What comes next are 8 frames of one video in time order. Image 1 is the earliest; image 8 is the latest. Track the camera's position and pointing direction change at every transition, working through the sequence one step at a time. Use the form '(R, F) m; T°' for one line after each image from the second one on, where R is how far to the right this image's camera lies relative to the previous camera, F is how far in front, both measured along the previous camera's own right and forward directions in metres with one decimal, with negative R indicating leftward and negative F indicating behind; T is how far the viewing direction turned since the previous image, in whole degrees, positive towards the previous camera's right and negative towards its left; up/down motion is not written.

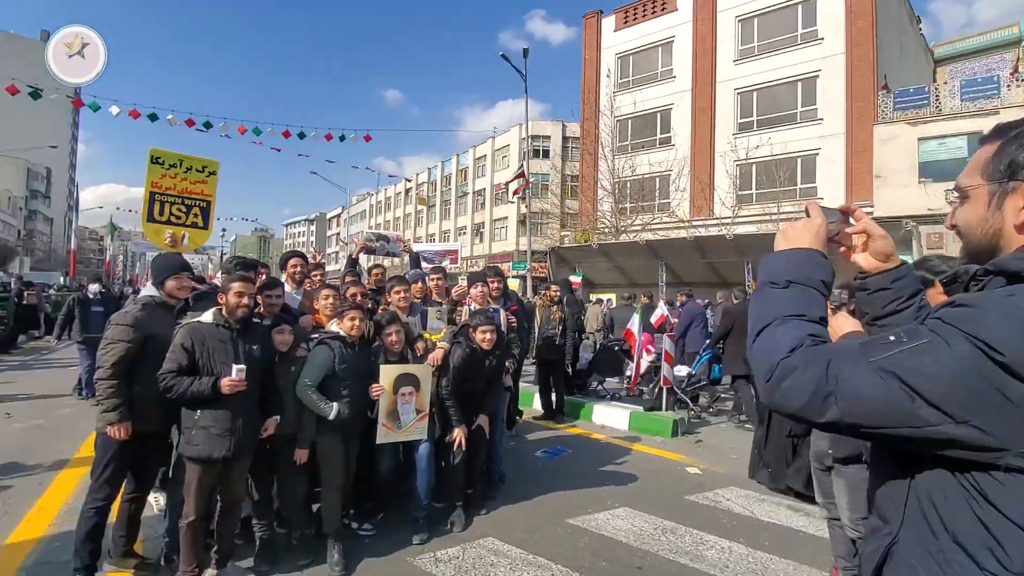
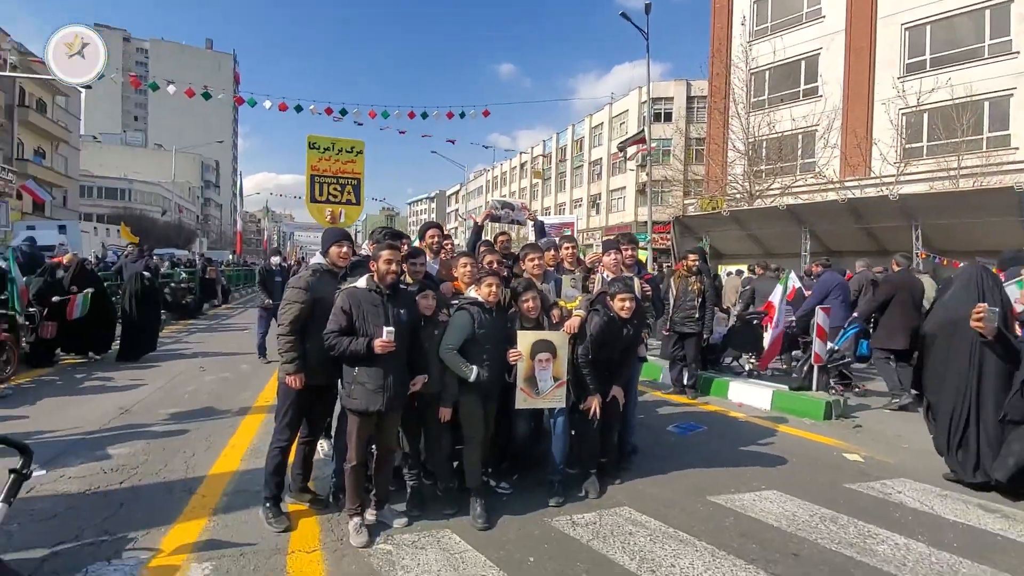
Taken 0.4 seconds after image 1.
(-0.2, +0.1) m; -13°
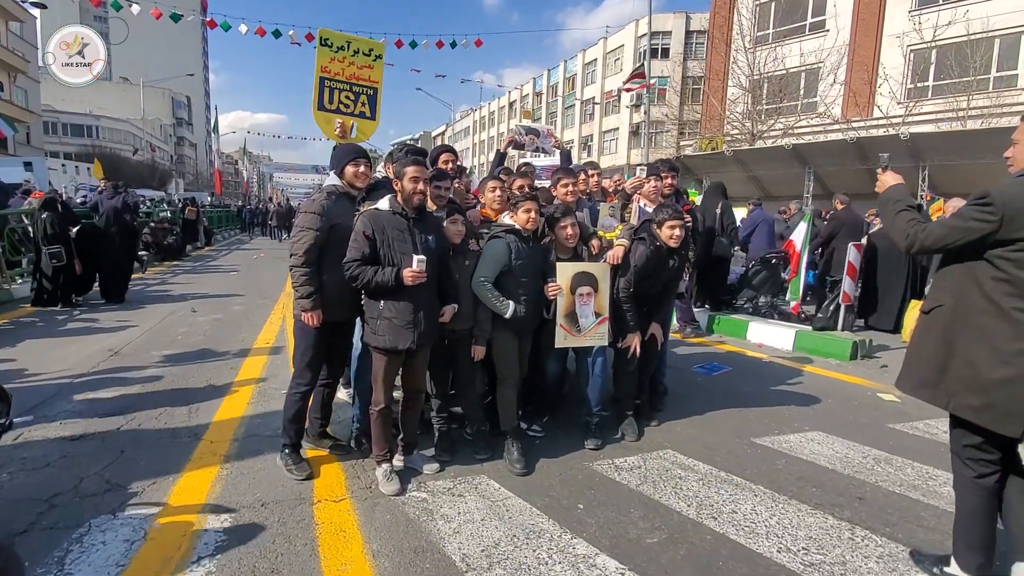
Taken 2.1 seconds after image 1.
(-0.4, +0.5) m; +2°
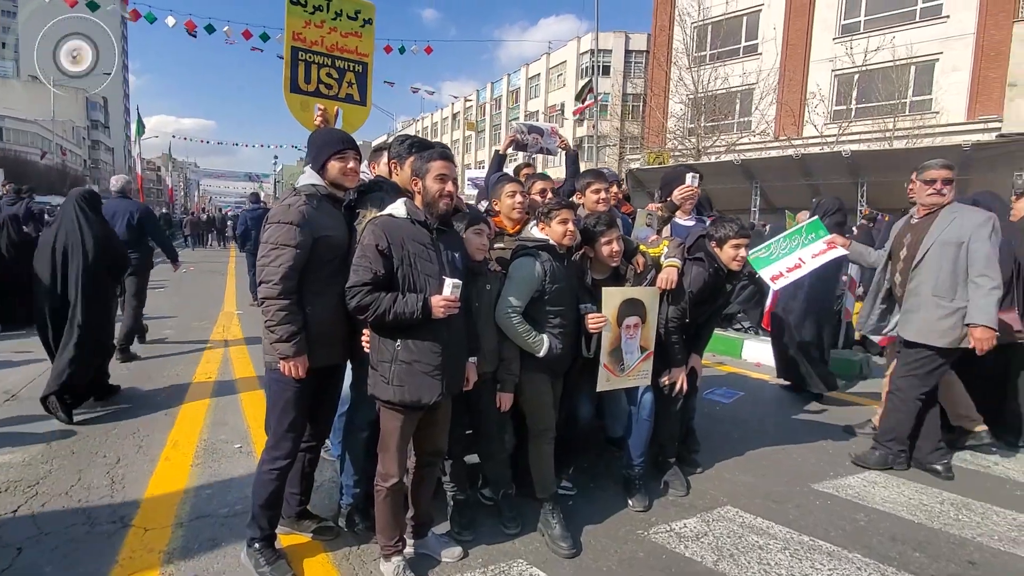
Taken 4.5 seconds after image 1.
(-0.6, +0.8) m; +7°
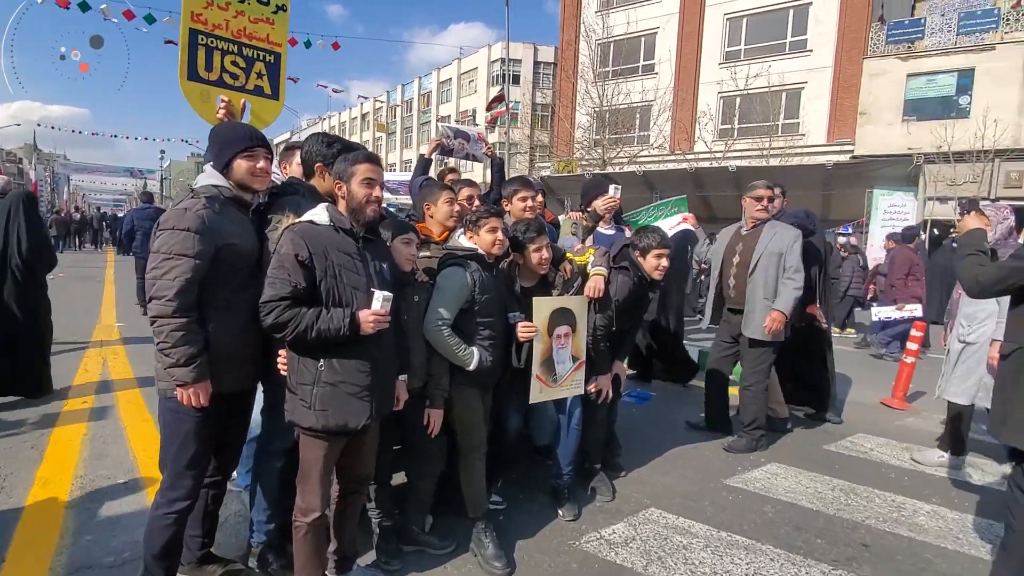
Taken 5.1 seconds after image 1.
(-0.1, +0.1) m; +10°
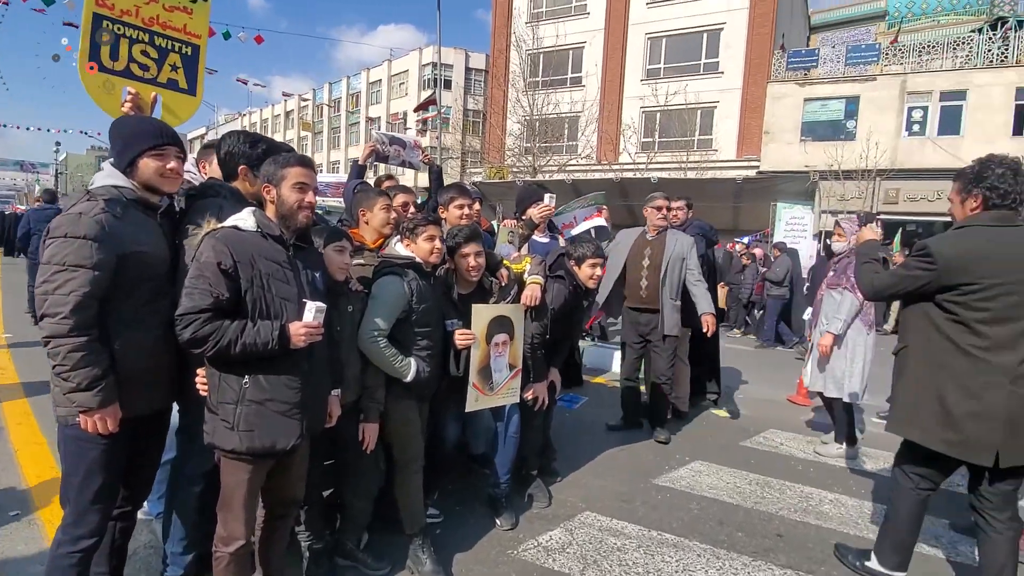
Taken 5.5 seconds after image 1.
(0.0, 0.0) m; +8°
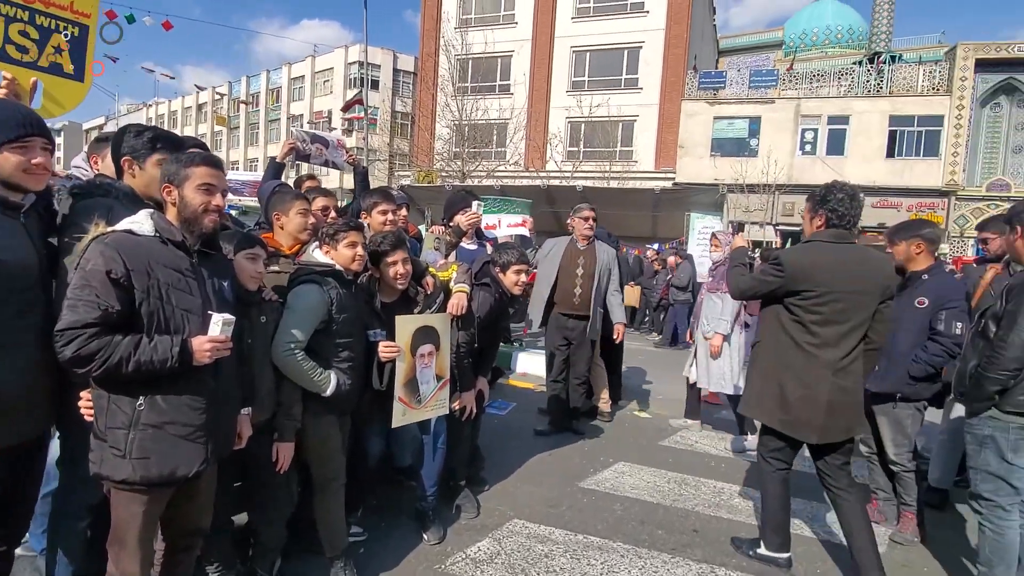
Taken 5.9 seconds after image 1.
(0.0, 0.0) m; +8°
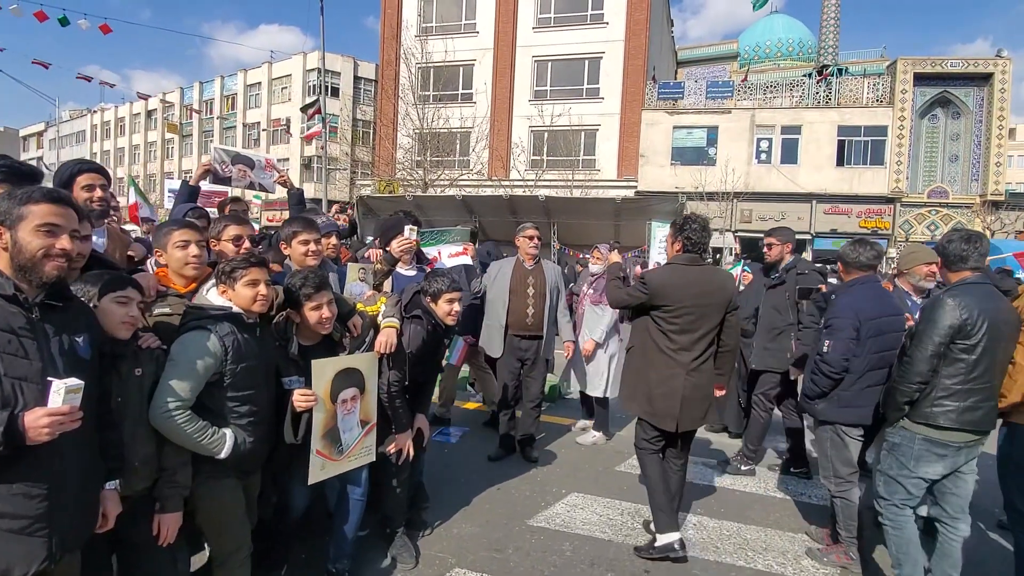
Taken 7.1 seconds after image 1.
(+0.2, +0.2) m; +4°
